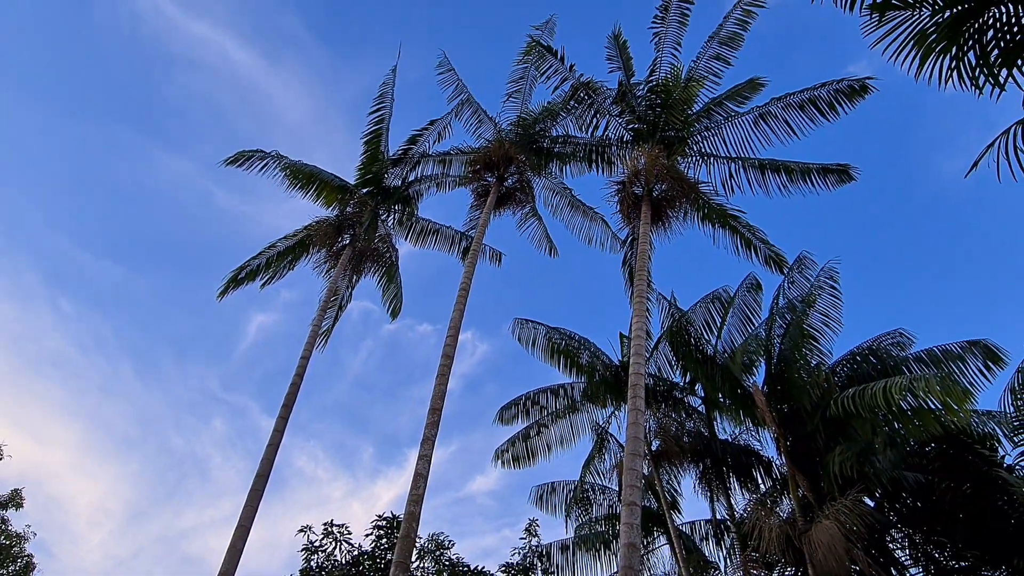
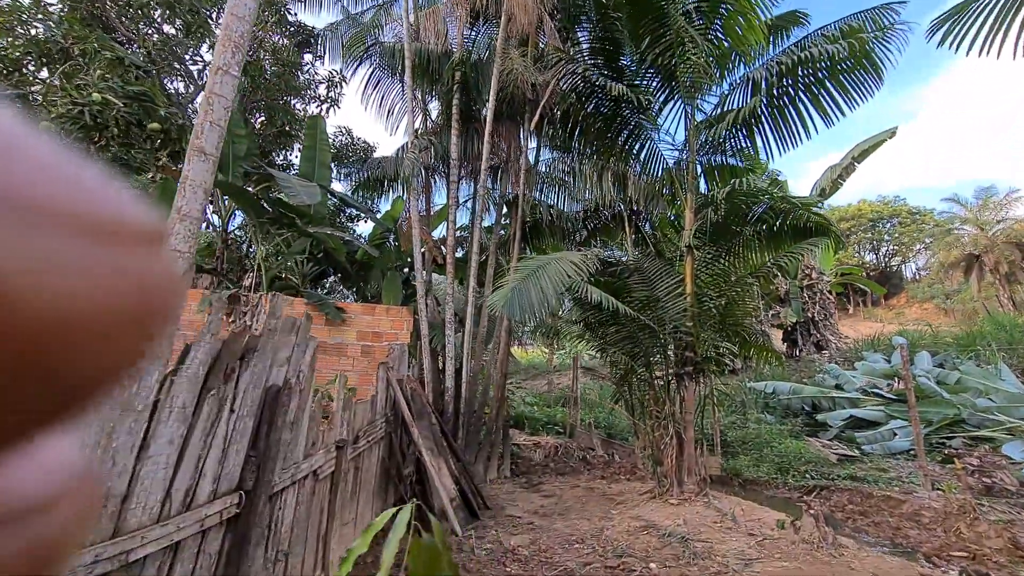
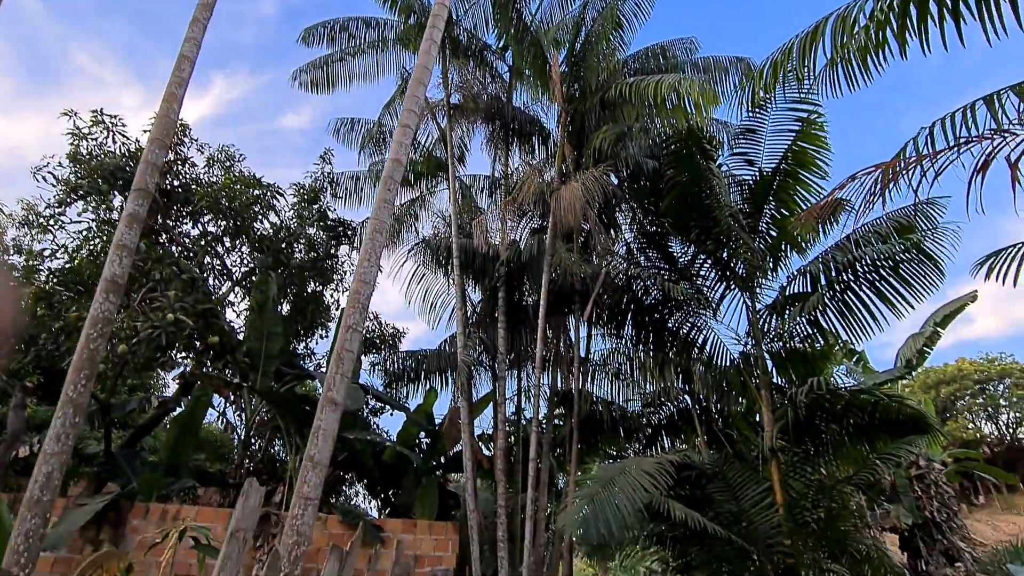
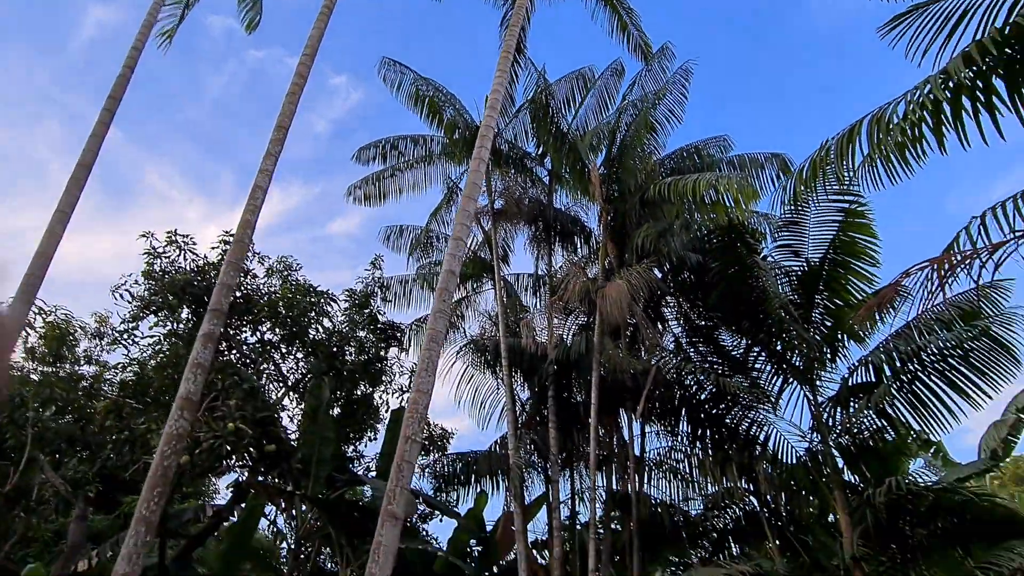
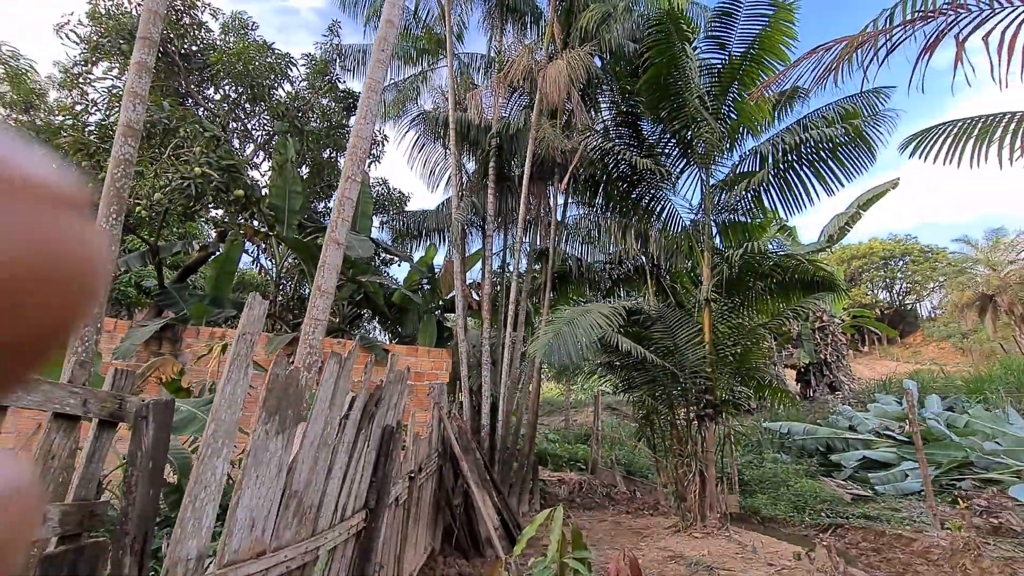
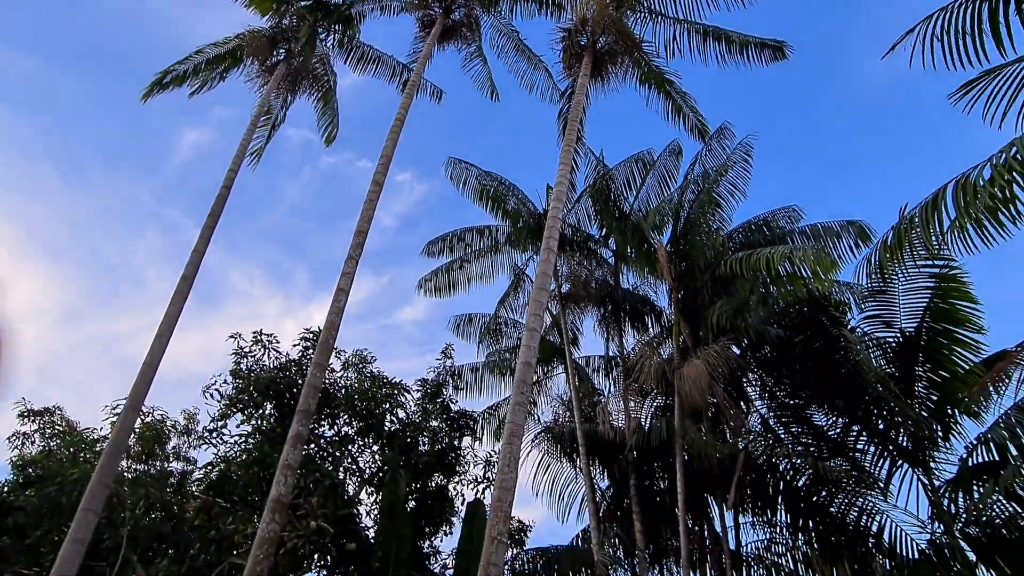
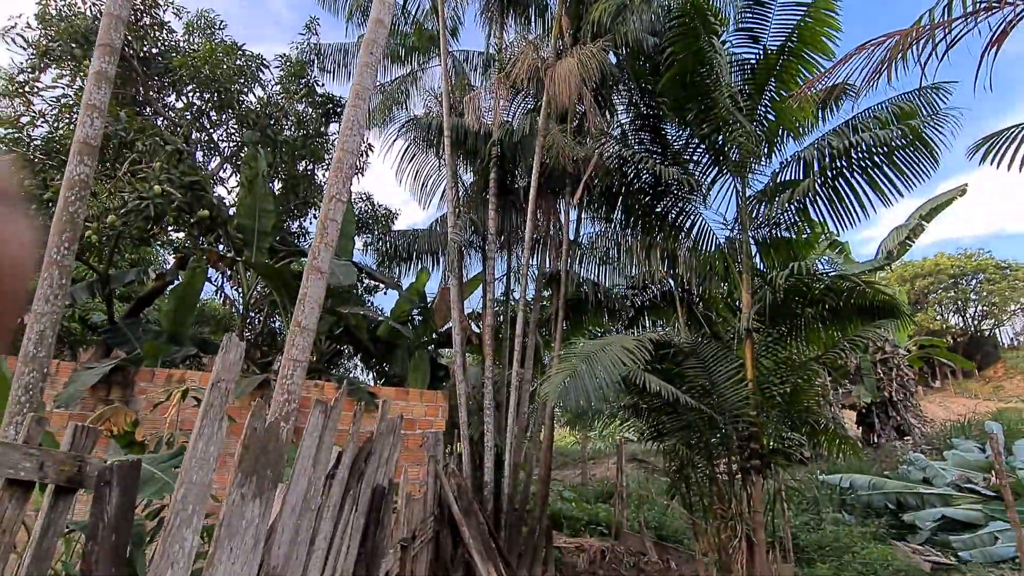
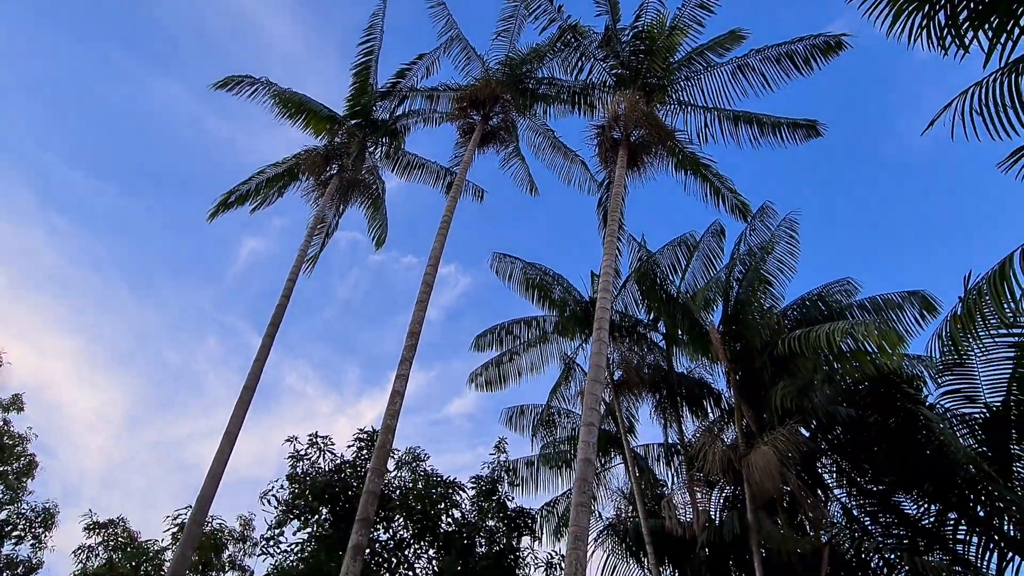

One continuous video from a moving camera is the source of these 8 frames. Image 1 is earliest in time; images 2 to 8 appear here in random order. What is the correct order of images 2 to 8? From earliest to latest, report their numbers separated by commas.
8, 6, 4, 3, 7, 5, 2
